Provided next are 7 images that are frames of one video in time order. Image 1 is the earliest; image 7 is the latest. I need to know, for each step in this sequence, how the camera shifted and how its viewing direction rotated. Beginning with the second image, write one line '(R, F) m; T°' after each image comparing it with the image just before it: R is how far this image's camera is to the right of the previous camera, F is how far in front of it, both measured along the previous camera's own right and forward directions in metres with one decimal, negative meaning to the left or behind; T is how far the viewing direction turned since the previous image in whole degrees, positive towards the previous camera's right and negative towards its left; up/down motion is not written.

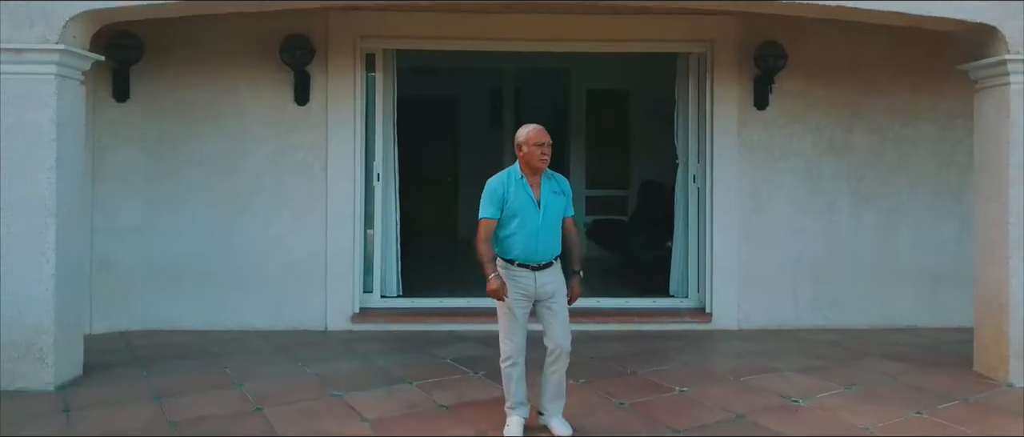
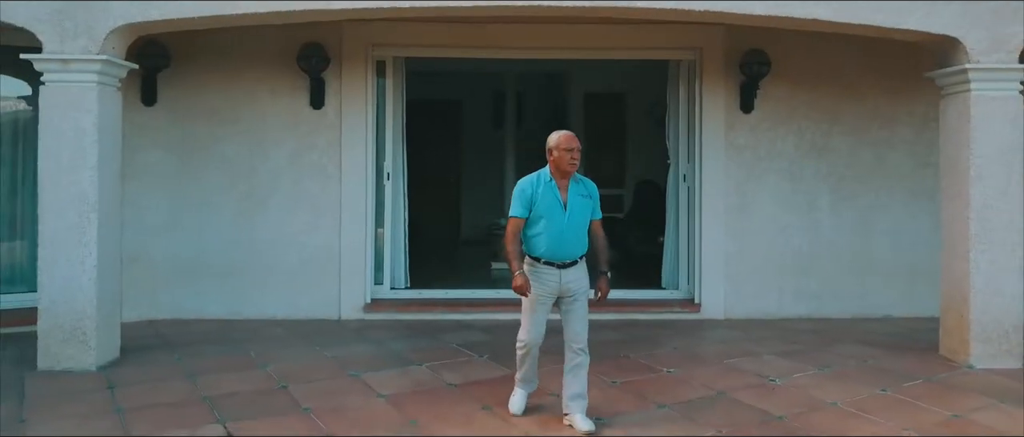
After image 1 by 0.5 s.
(0.0, -0.4) m; 0°
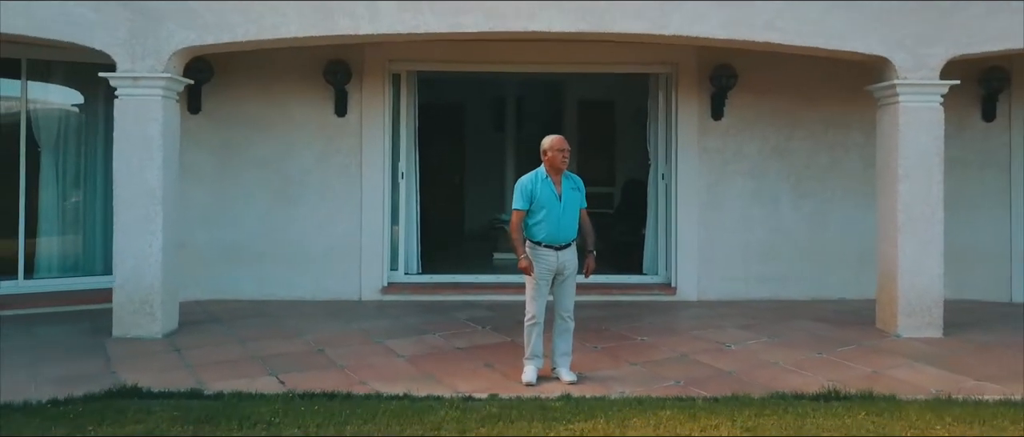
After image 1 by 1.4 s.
(0.0, -1.0) m; 0°
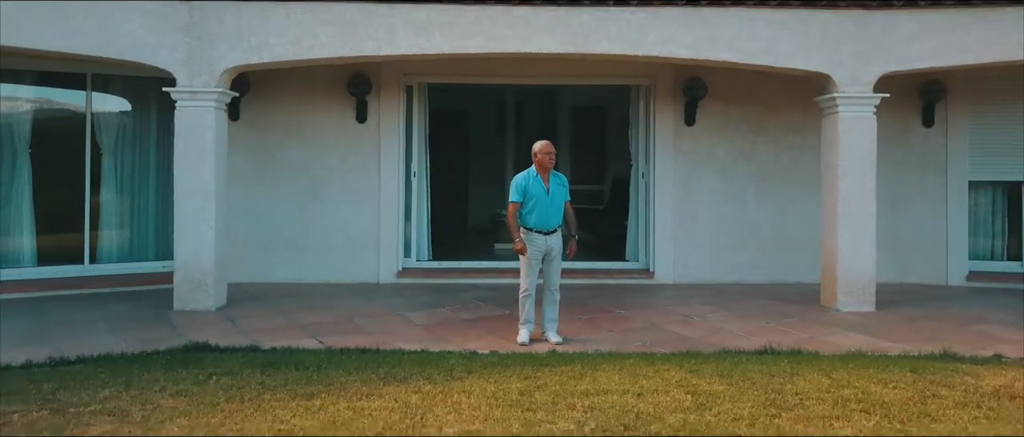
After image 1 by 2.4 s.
(0.0, -1.1) m; 0°
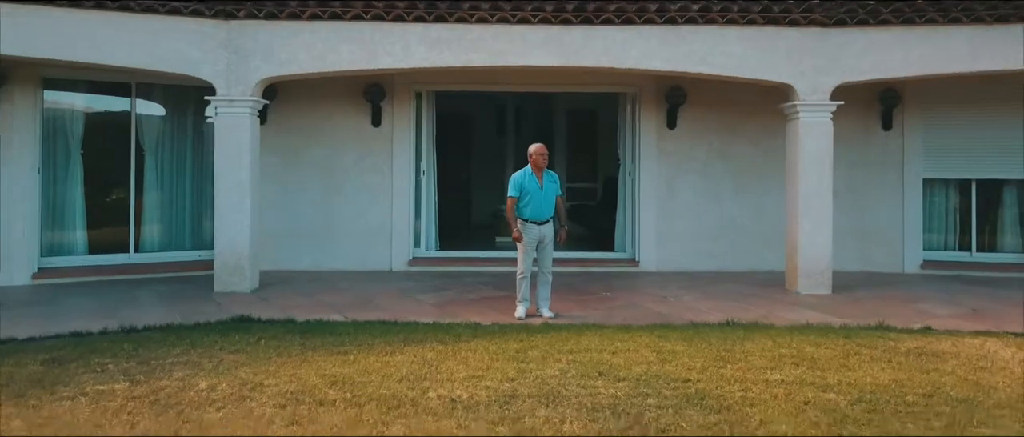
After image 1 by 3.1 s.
(0.0, -1.0) m; 0°
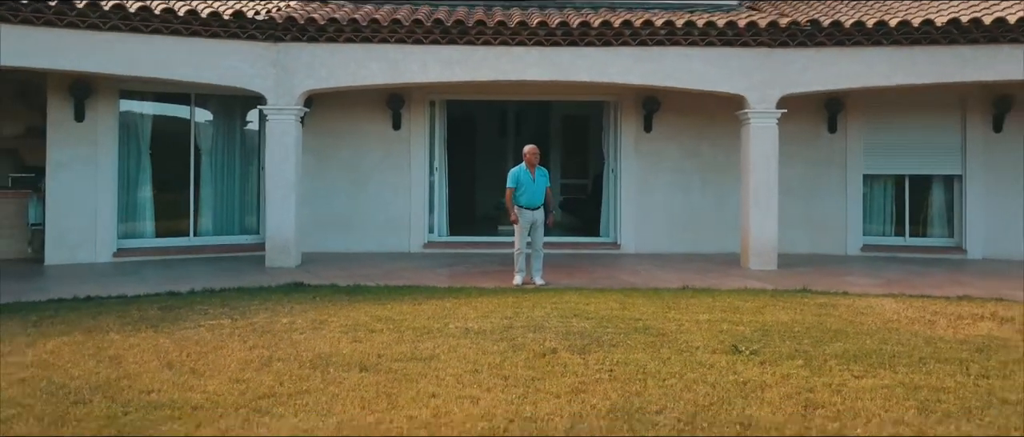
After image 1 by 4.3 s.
(0.0, -1.7) m; 0°
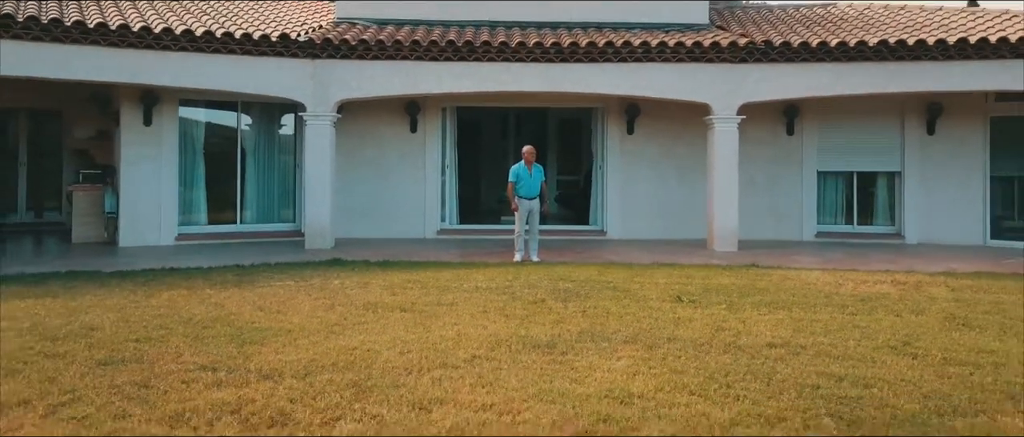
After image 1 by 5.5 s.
(0.0, -1.9) m; 0°
